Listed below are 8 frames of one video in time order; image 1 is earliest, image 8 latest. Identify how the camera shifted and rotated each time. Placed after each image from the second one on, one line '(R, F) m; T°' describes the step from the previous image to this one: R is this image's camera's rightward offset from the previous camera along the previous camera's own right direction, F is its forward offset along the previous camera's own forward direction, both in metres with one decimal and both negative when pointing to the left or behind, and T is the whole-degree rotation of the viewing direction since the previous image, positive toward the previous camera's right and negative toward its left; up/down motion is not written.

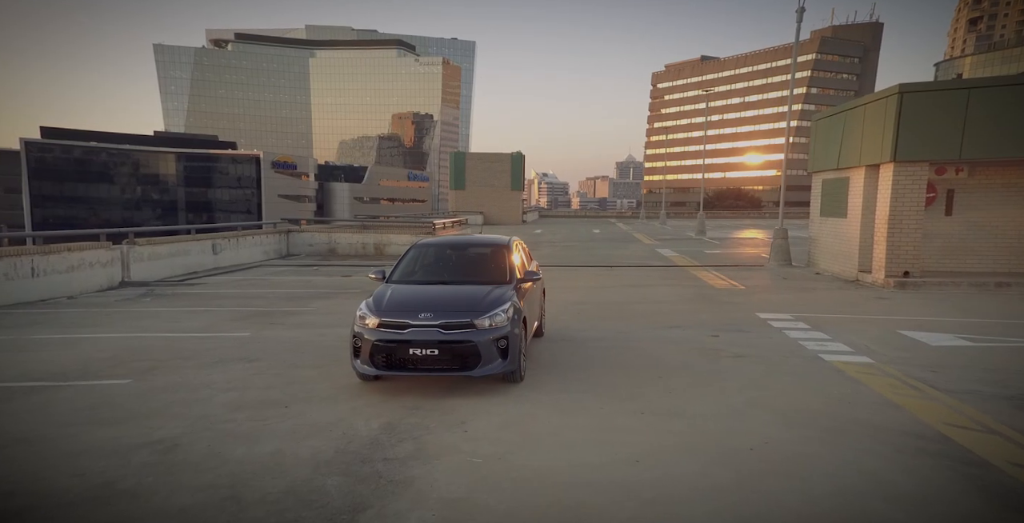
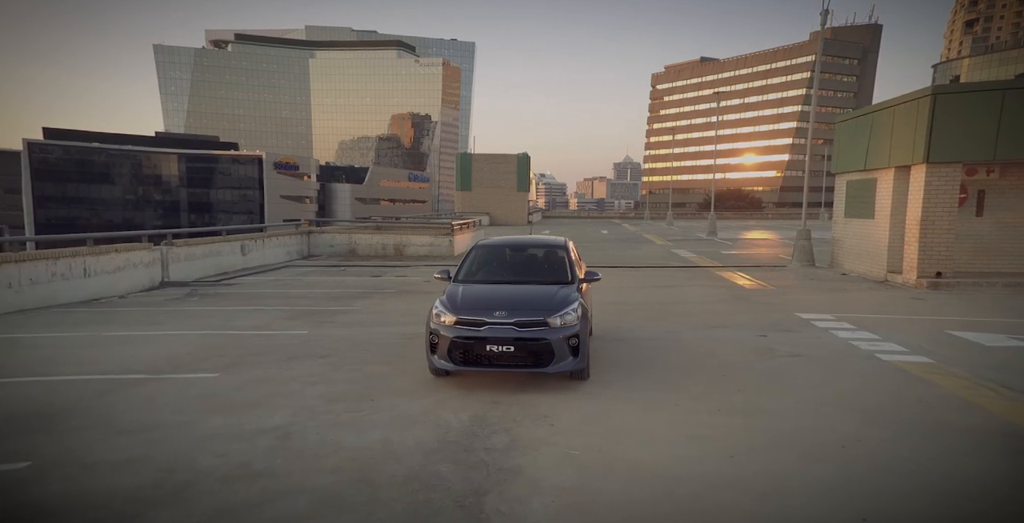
(-0.5, -0.2) m; -1°
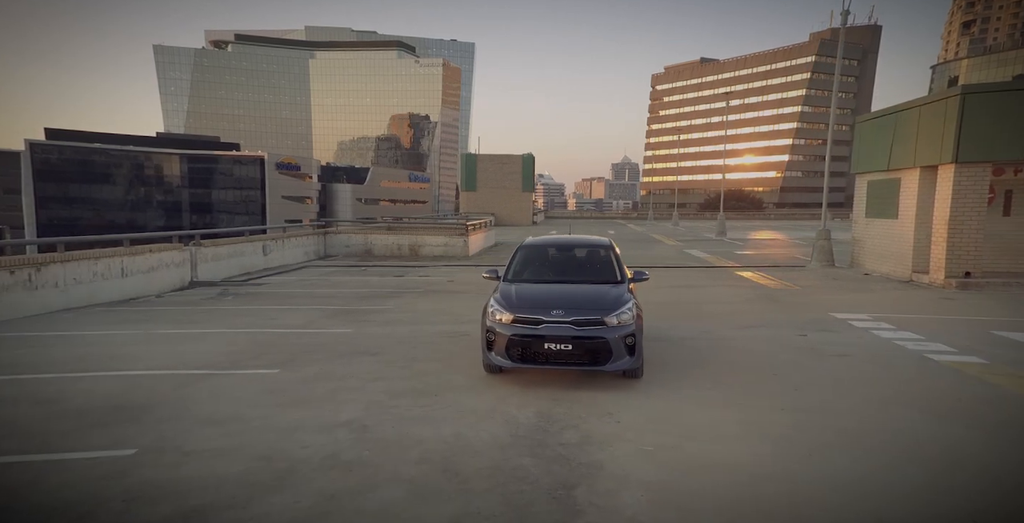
(-0.4, -0.1) m; -1°
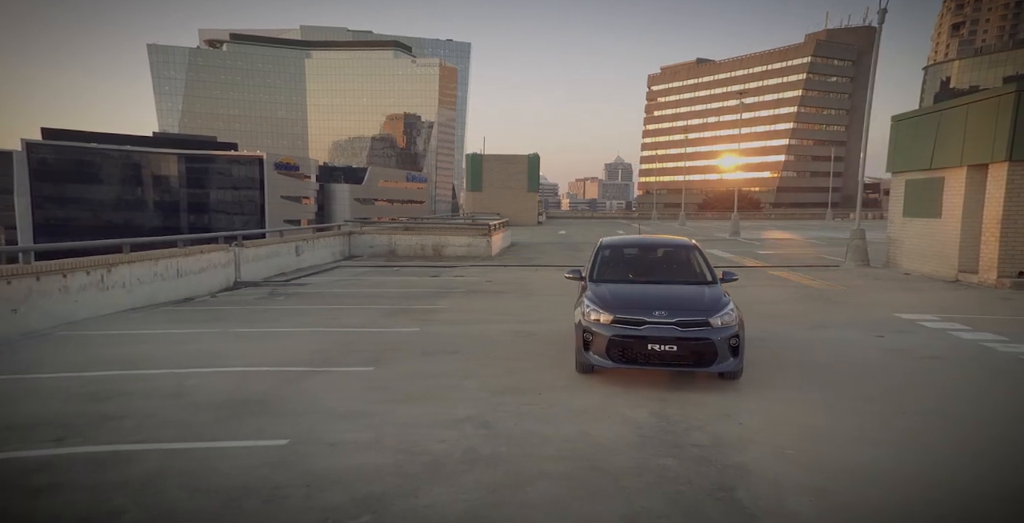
(-0.7, 0.0) m; -2°
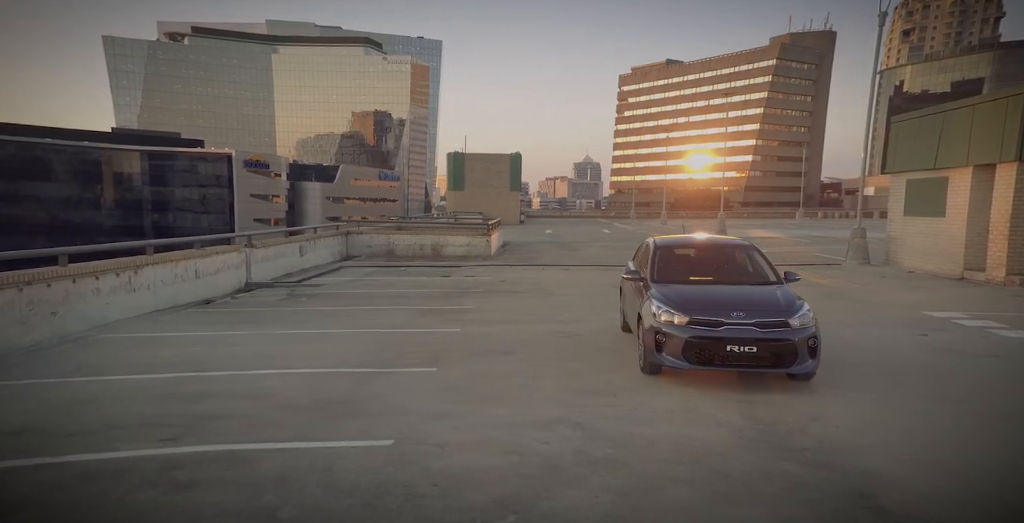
(-0.7, -0.1) m; +1°
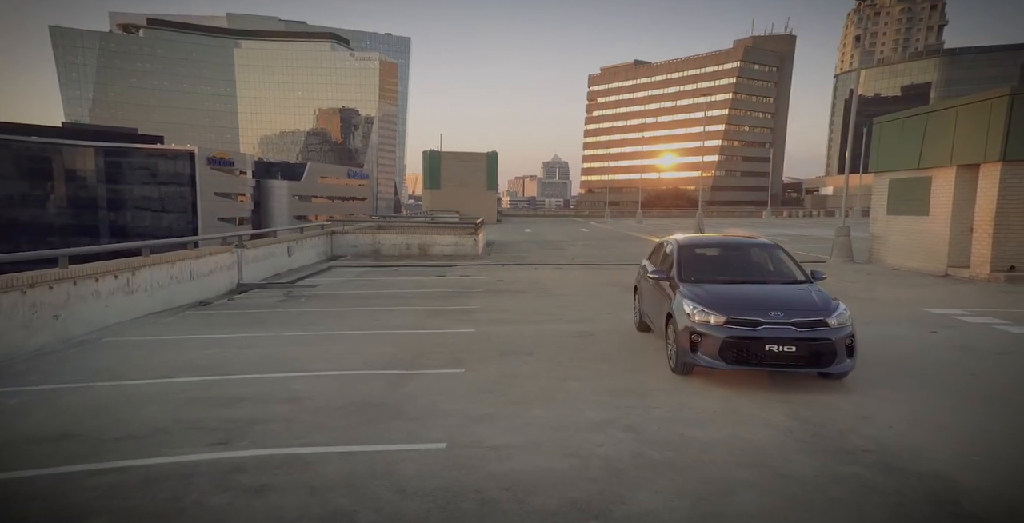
(-0.5, 0.0) m; +2°
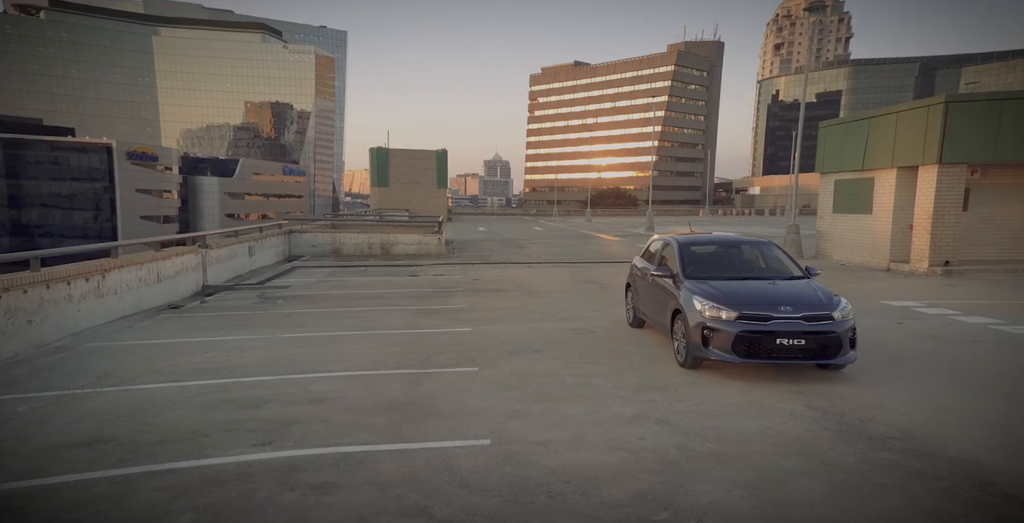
(-0.6, -0.1) m; +4°
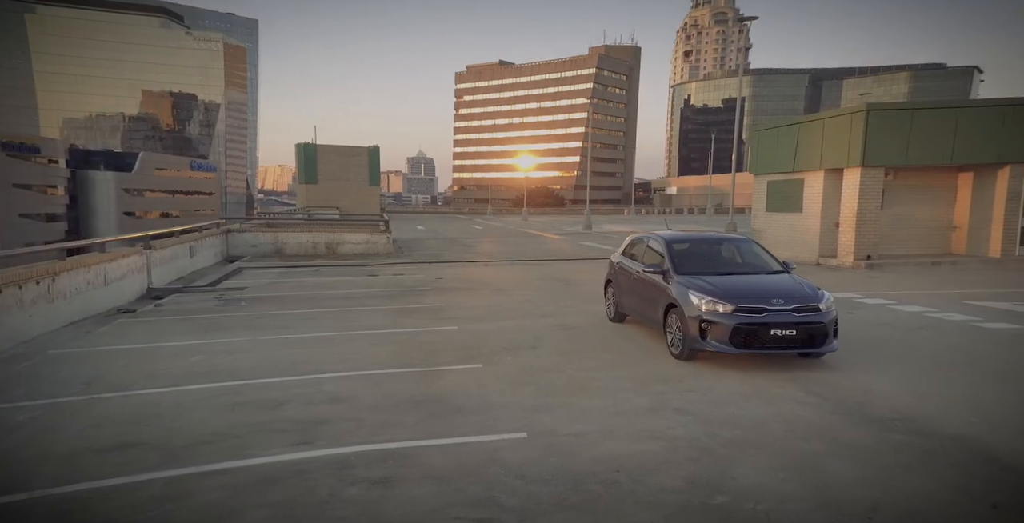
(-0.6, -0.1) m; +5°
